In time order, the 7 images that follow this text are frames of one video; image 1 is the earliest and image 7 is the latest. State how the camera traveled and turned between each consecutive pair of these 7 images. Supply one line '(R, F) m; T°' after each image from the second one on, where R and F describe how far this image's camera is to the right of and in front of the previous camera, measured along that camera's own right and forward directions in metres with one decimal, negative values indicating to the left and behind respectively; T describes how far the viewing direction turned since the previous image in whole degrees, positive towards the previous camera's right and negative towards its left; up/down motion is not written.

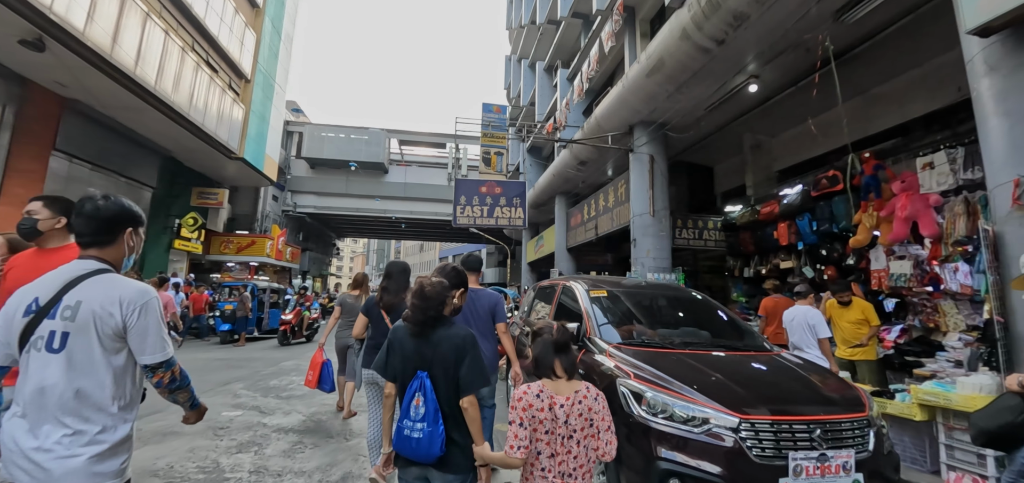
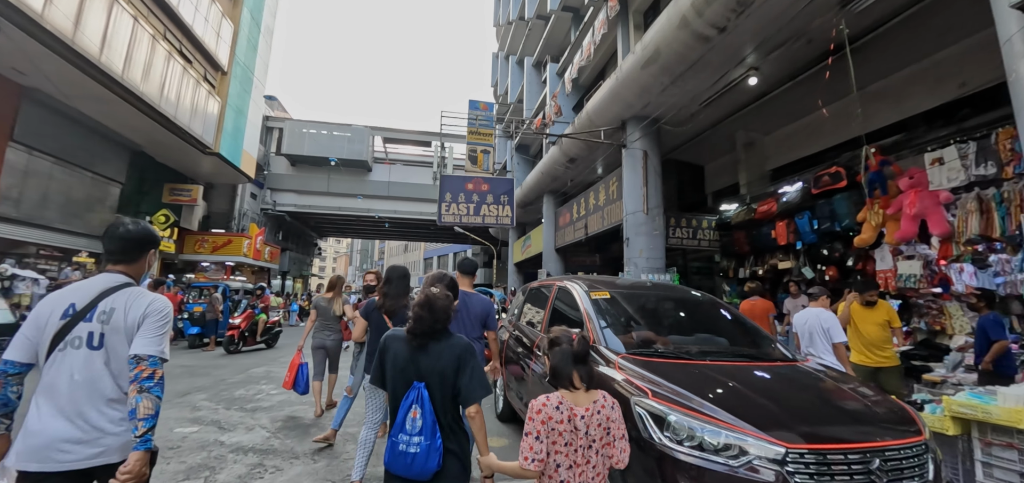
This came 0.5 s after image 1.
(0.0, +0.4) m; +2°
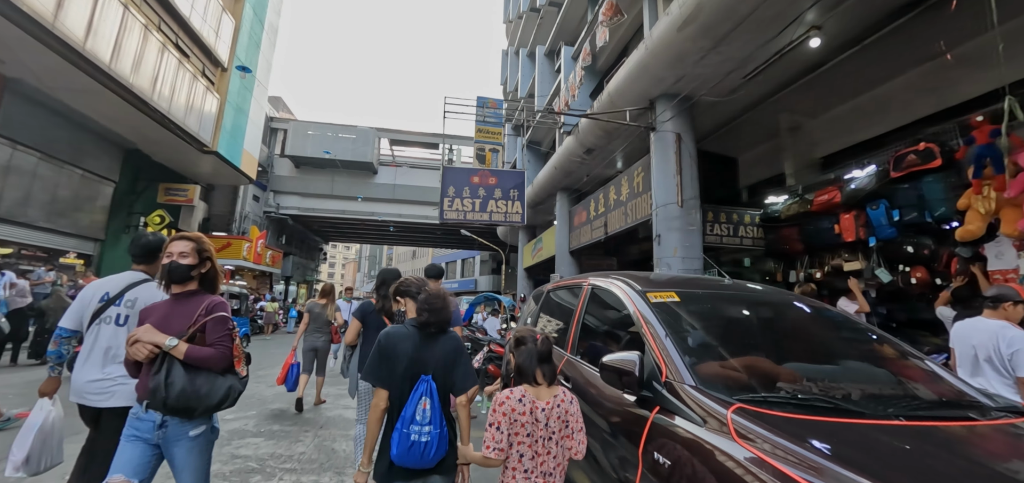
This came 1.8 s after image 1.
(0.0, +1.1) m; -1°
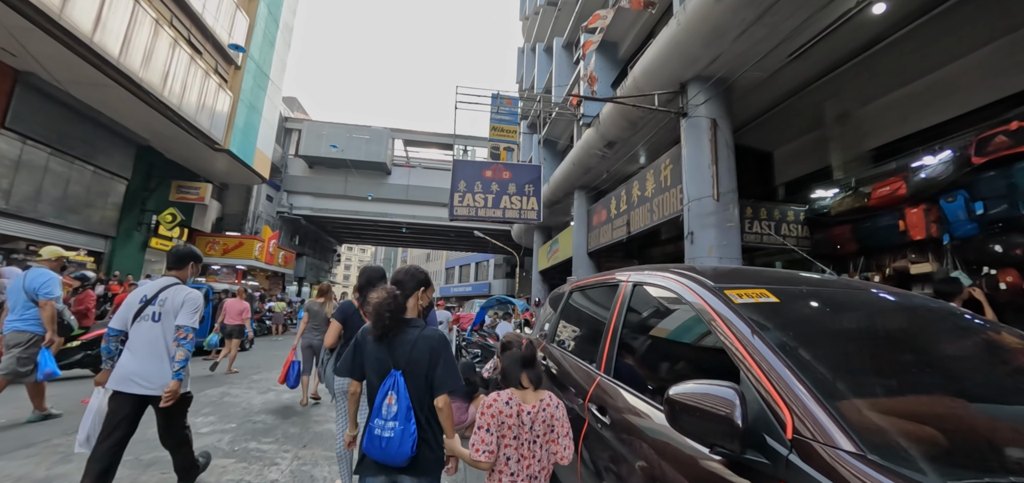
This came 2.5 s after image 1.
(0.0, +0.6) m; -2°
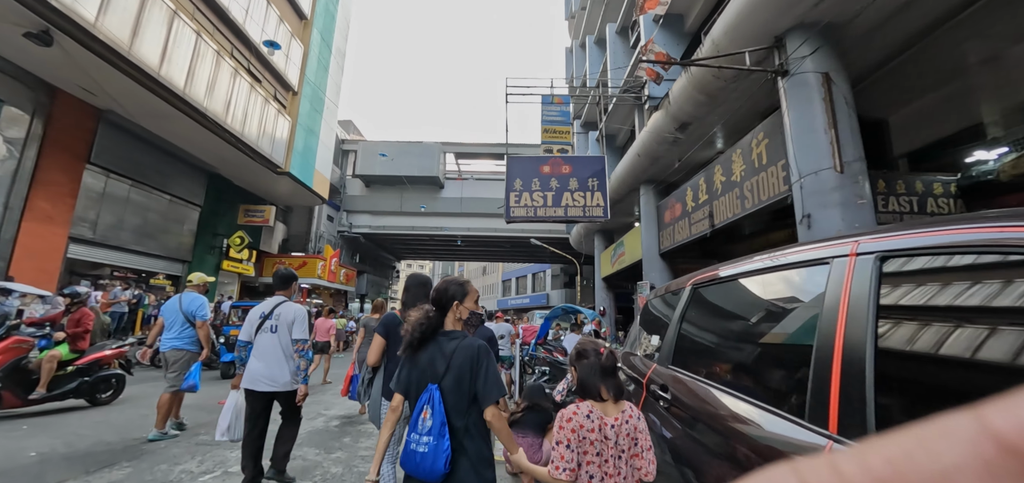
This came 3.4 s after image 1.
(-0.2, +0.8) m; -8°
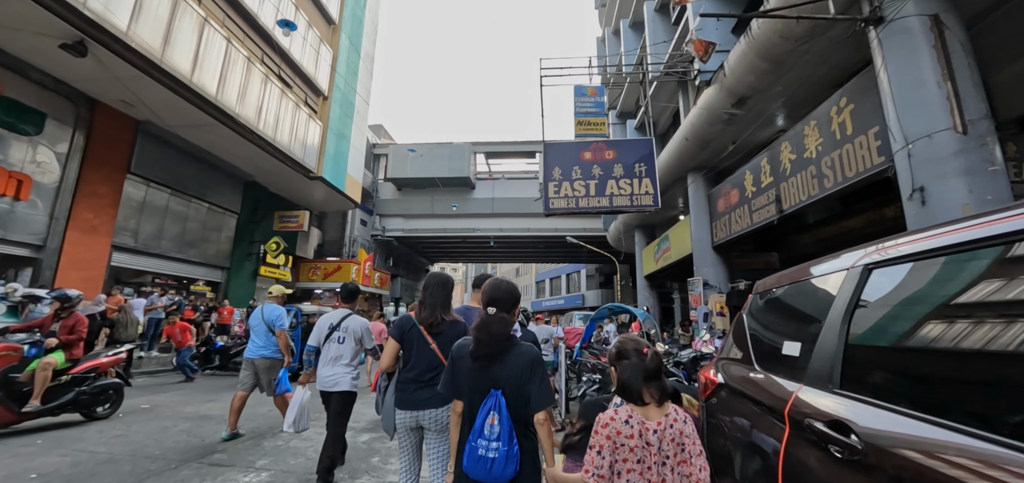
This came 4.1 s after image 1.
(-0.1, +0.6) m; -5°
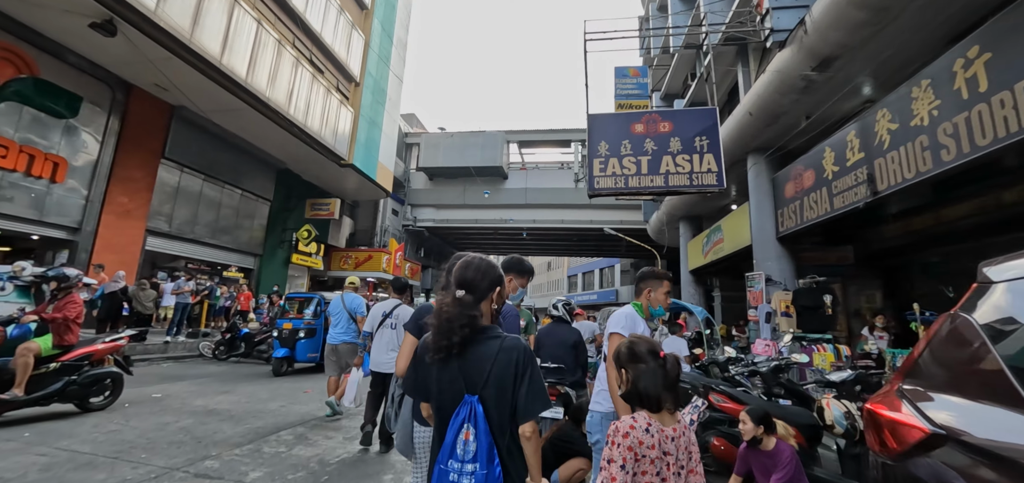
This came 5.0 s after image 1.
(-0.1, +0.7) m; -5°
